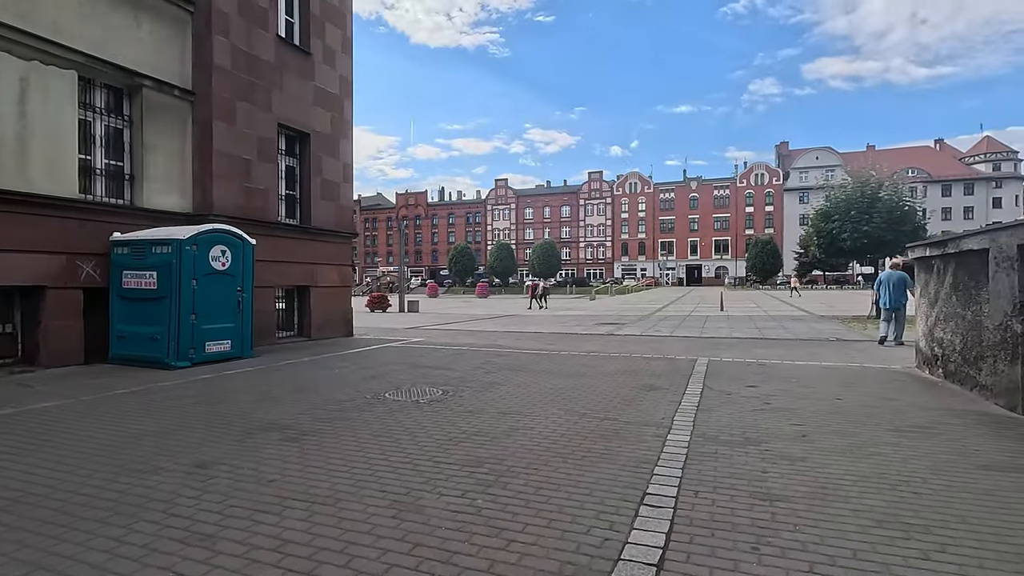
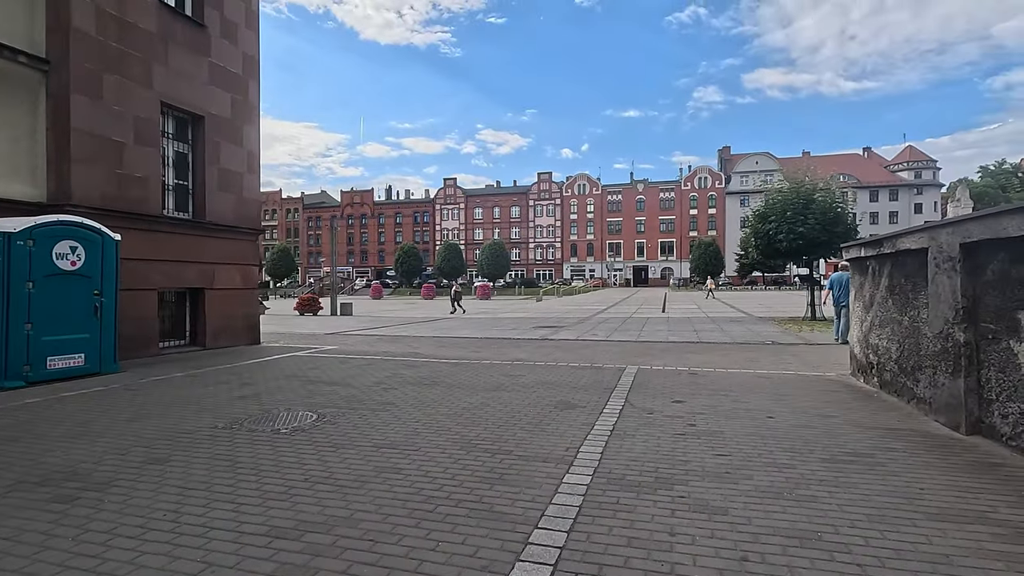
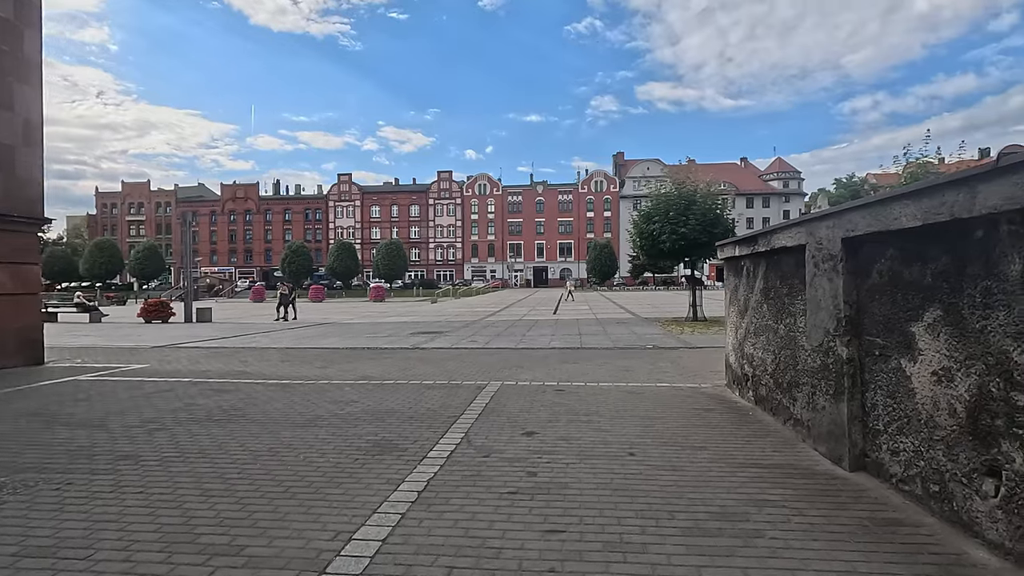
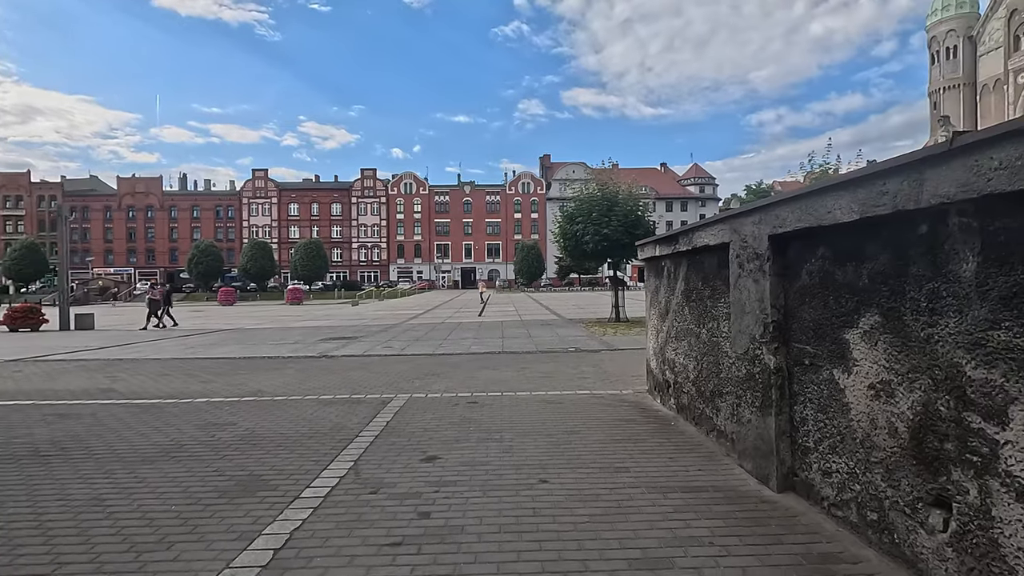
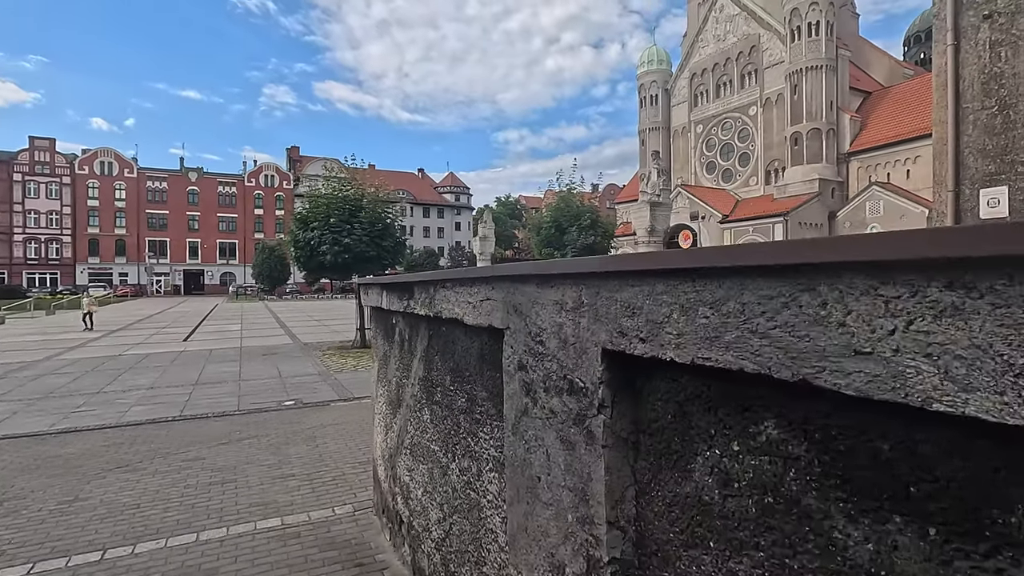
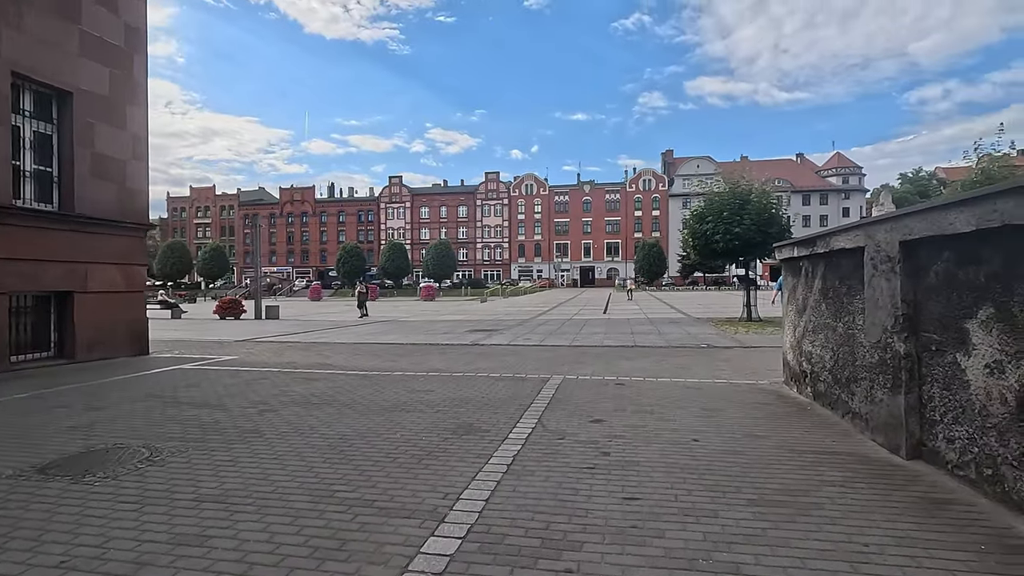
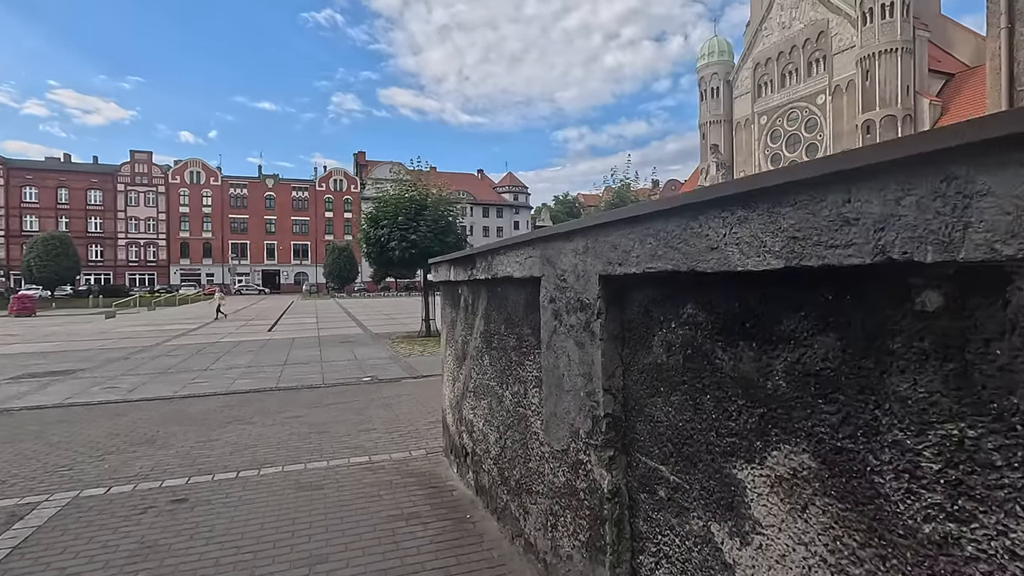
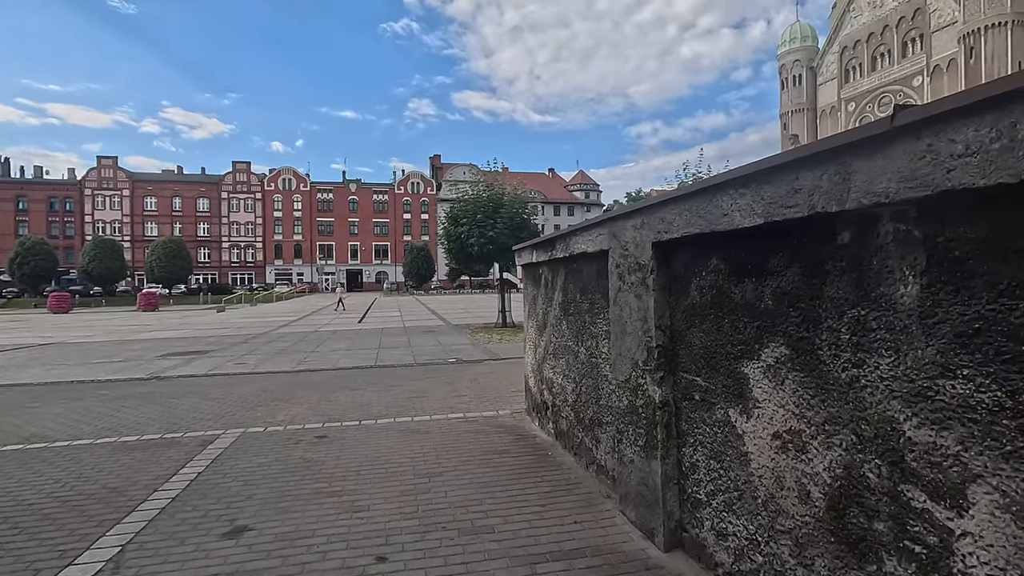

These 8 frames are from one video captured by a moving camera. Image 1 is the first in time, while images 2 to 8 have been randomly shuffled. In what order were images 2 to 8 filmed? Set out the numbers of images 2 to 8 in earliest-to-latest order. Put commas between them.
2, 6, 3, 4, 8, 7, 5
